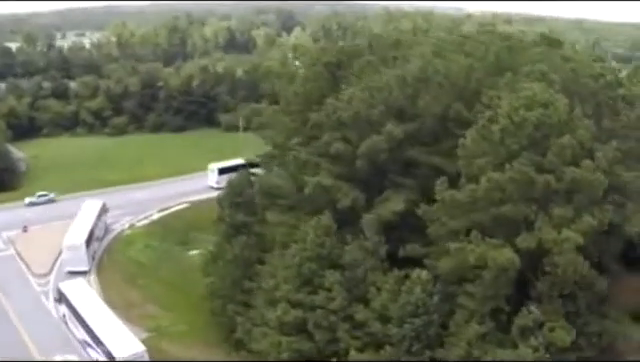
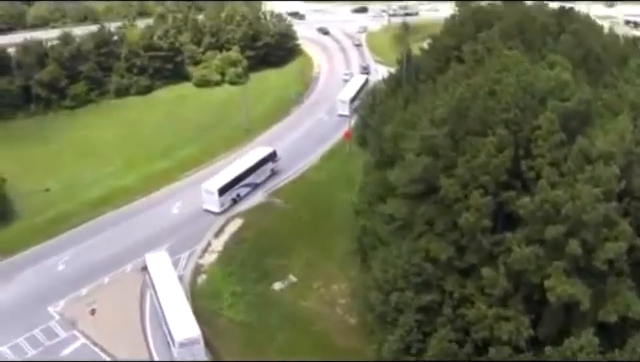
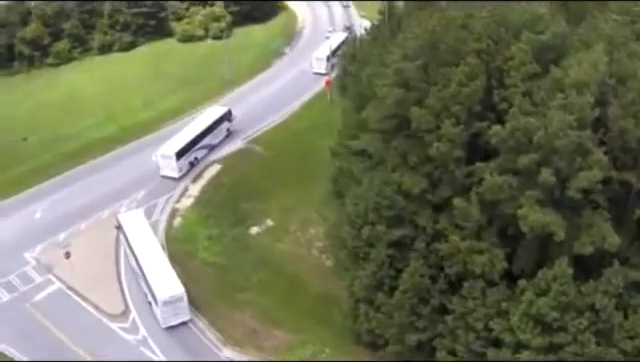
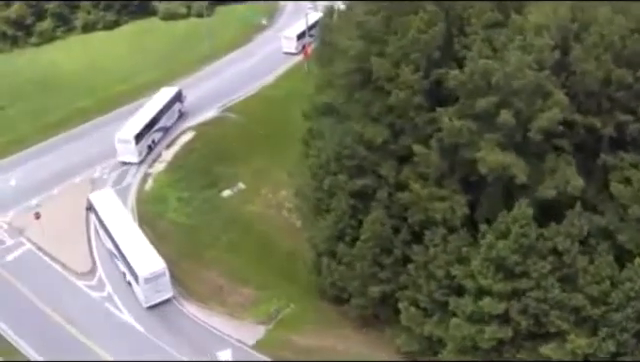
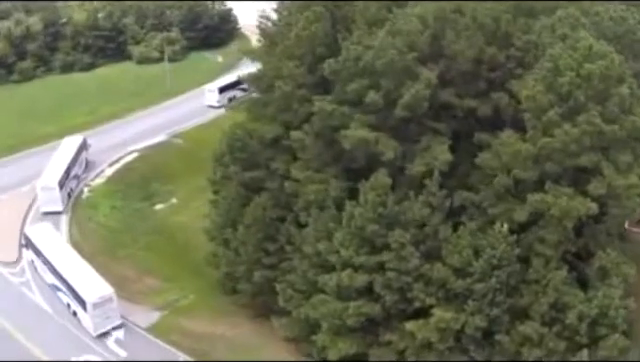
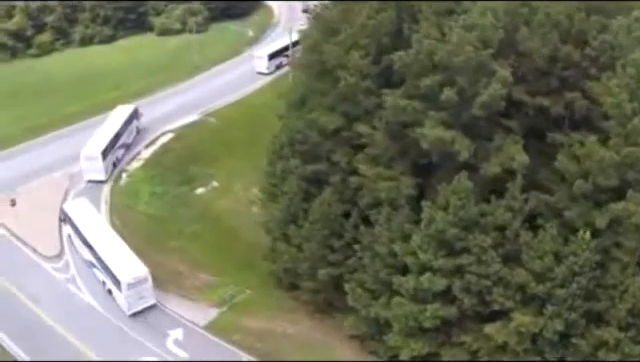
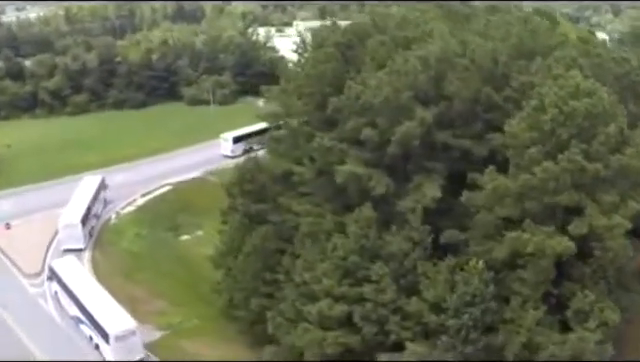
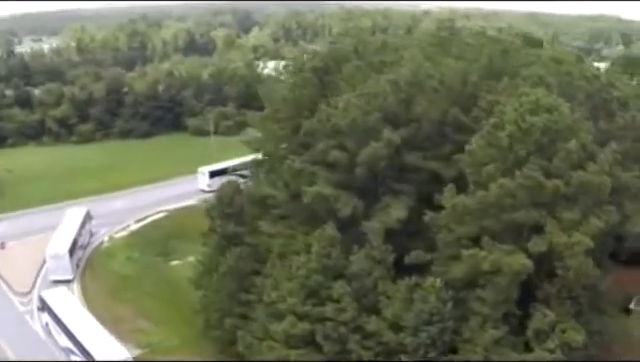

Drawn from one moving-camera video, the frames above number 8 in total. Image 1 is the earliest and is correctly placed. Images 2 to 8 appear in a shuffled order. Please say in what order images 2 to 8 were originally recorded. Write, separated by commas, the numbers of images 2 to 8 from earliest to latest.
8, 7, 5, 6, 4, 3, 2
